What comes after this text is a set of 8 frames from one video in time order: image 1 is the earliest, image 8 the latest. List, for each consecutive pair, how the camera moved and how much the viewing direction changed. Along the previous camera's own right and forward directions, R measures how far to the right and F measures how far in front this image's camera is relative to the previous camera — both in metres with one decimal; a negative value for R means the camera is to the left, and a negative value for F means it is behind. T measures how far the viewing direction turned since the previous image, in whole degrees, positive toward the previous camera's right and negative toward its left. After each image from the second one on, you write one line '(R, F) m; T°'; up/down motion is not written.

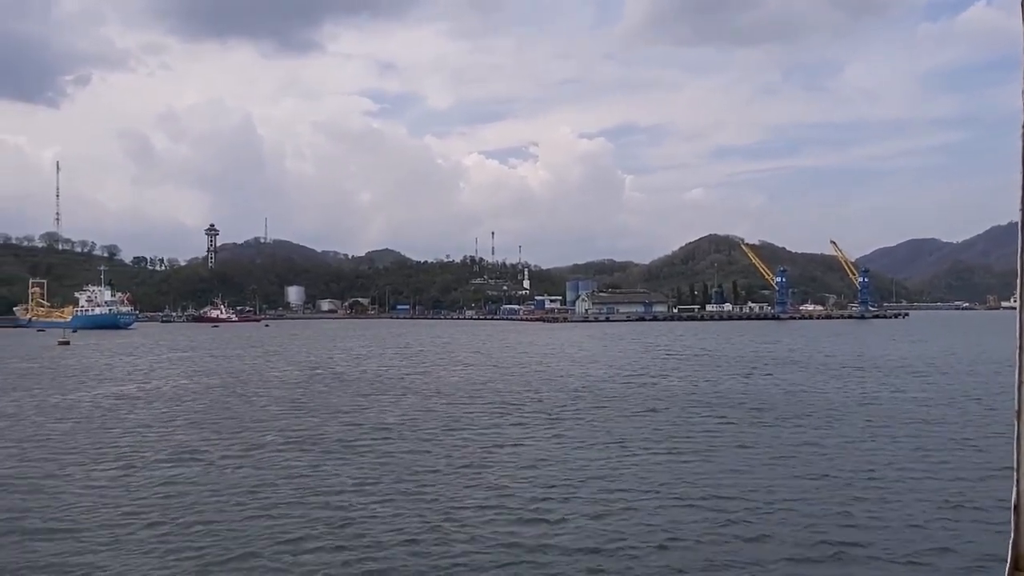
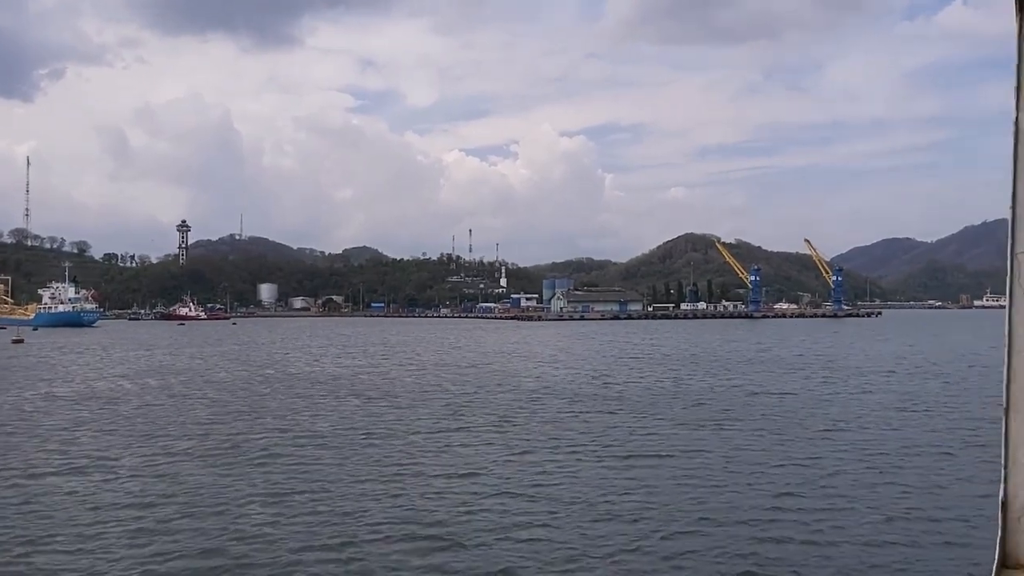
(+0.3, +0.4) m; +1°
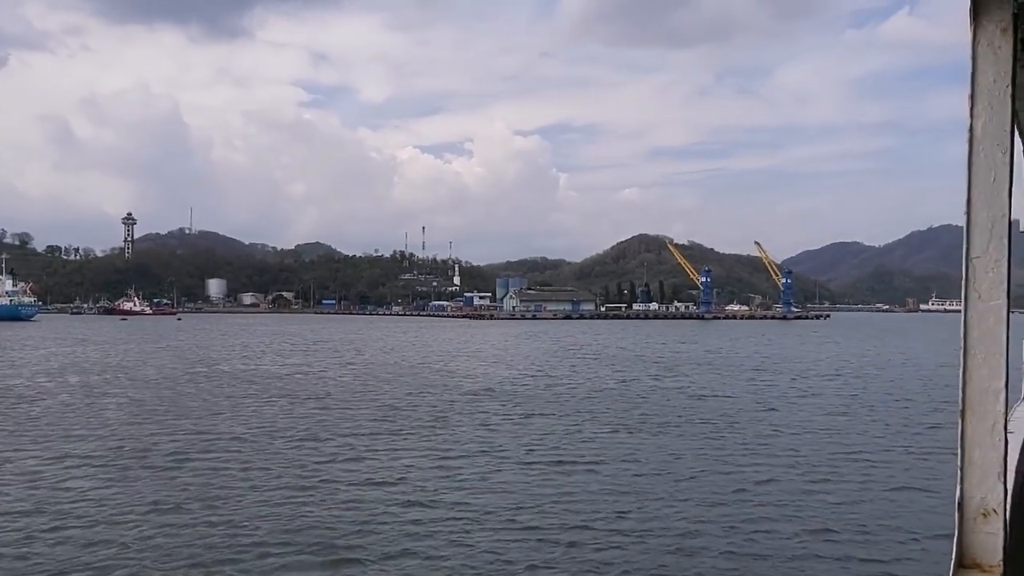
(+0.2, +0.3) m; +3°
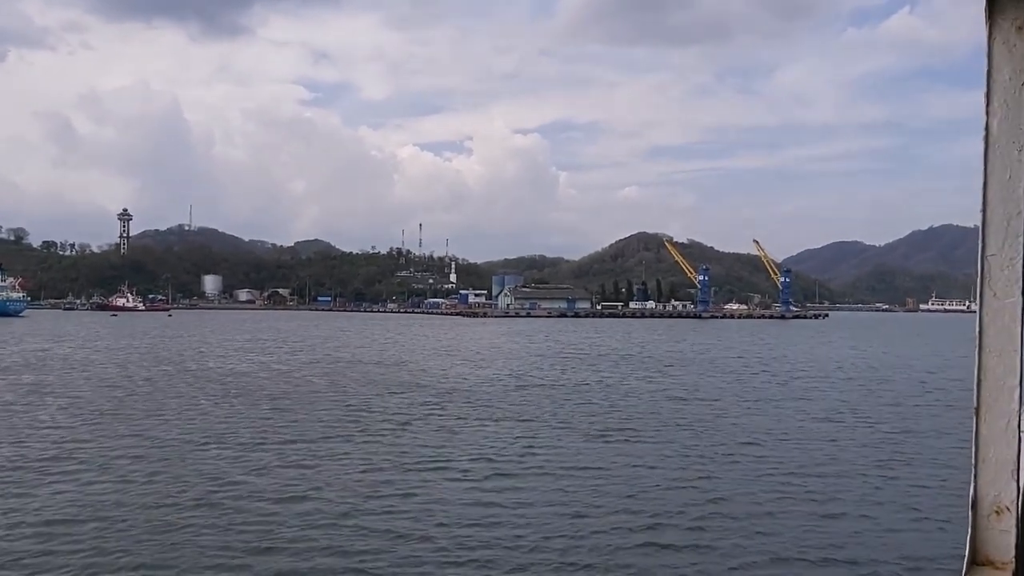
(+0.3, +0.5) m; 0°
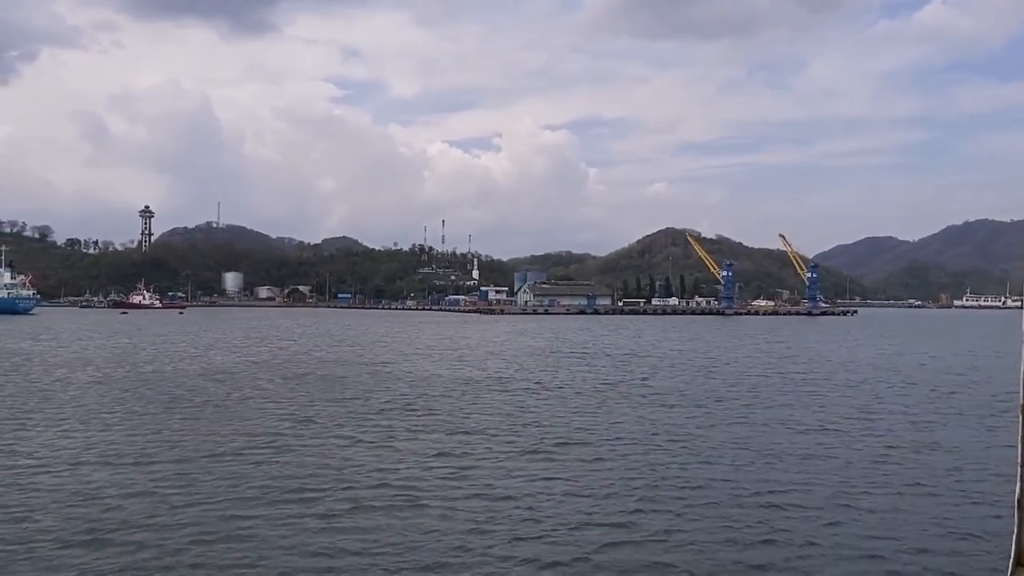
(+0.6, +1.1) m; -2°
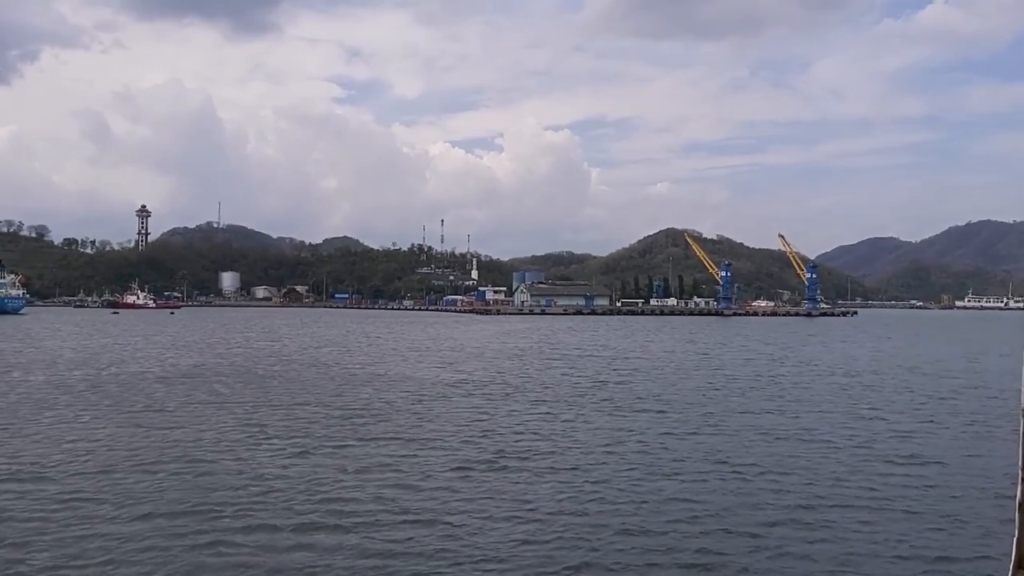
(+0.4, +0.5) m; 0°
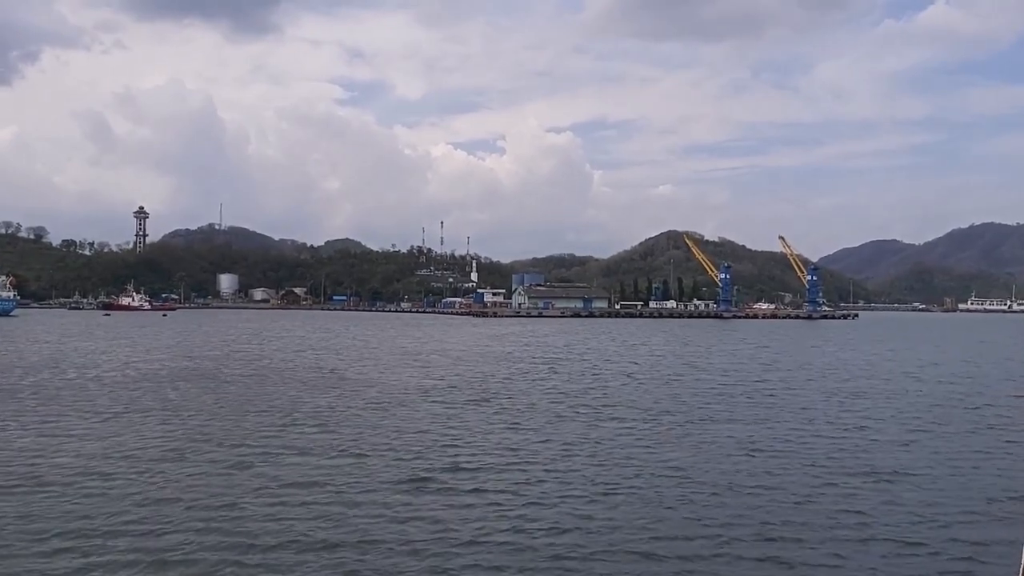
(+0.3, +0.5) m; 0°
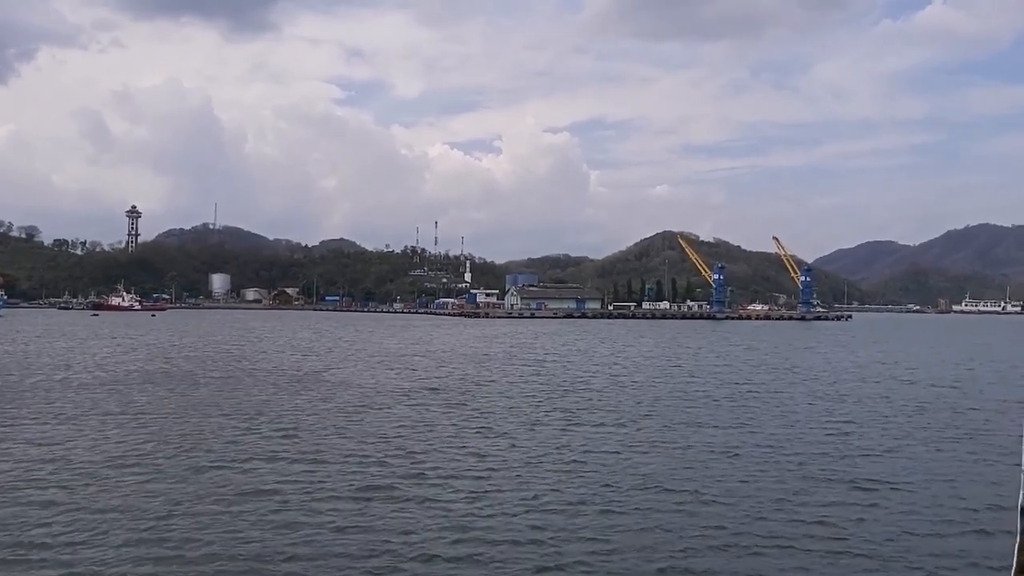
(+0.2, +0.3) m; 0°
